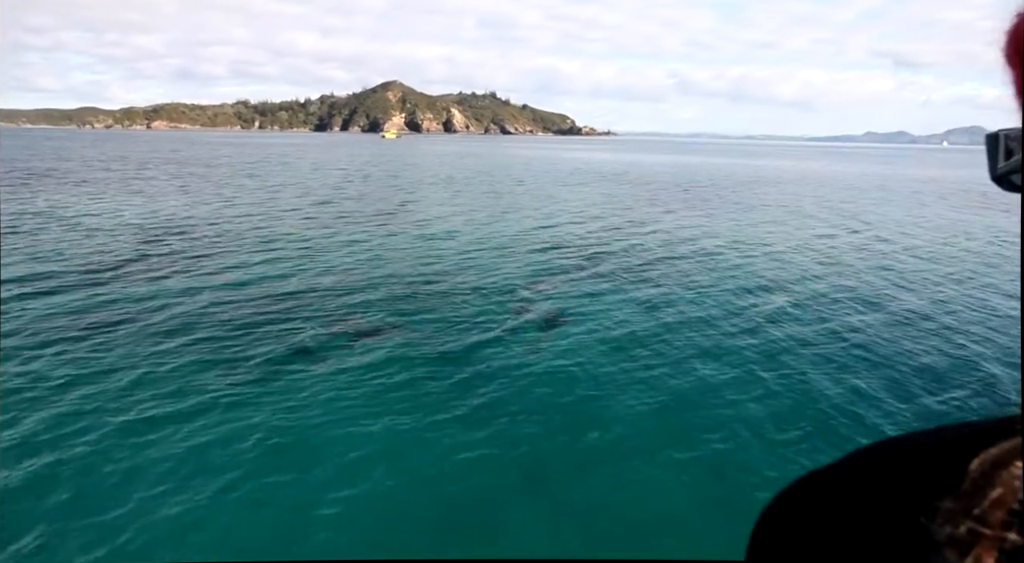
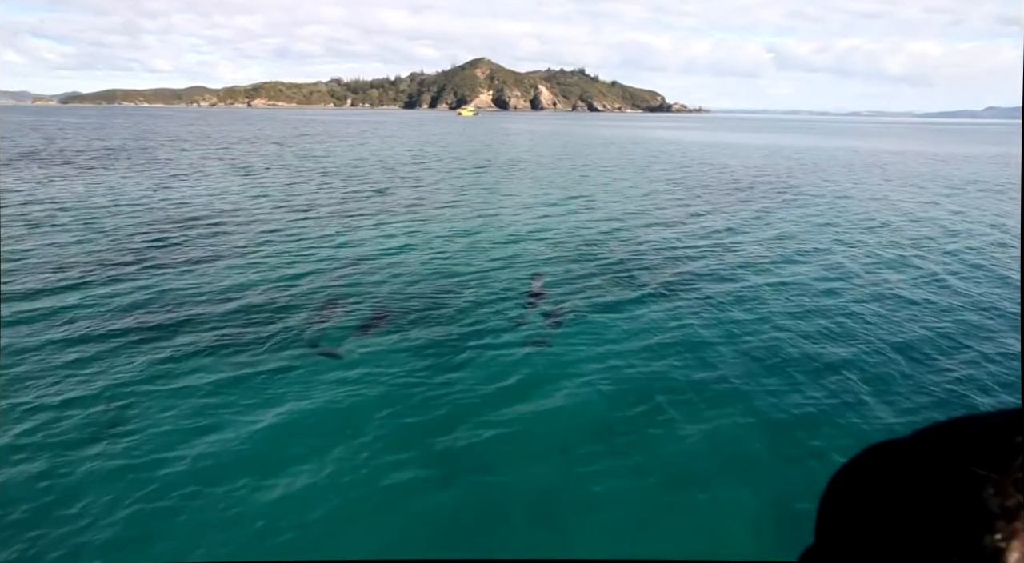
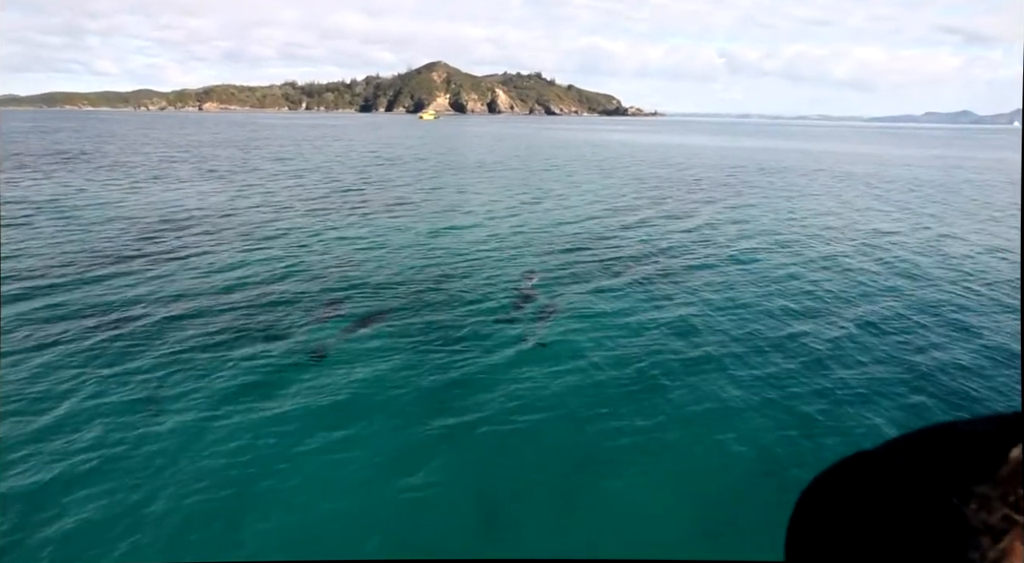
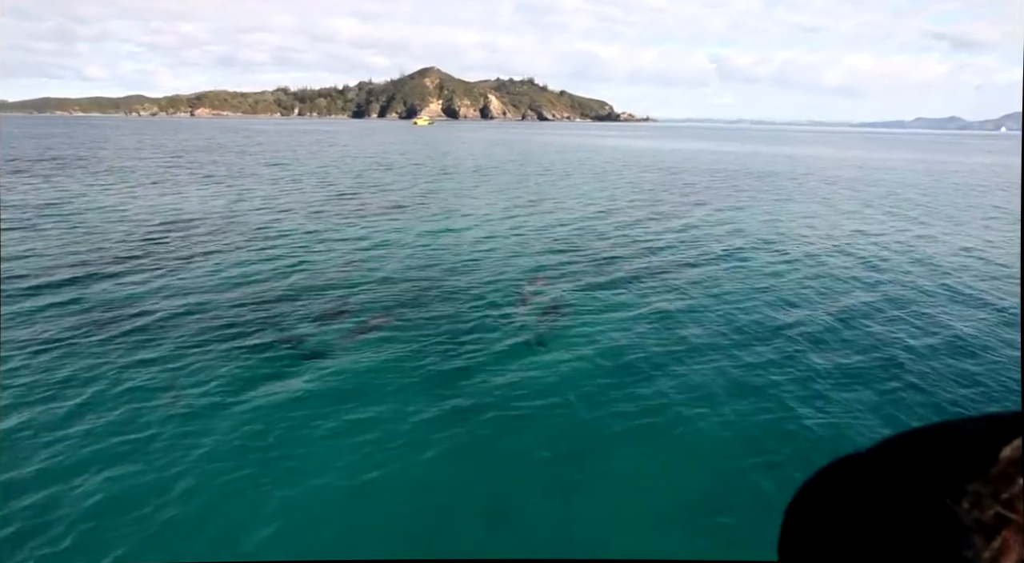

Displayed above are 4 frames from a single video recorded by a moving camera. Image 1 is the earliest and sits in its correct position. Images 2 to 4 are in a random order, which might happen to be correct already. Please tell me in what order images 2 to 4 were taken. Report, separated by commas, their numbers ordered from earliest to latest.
4, 3, 2
